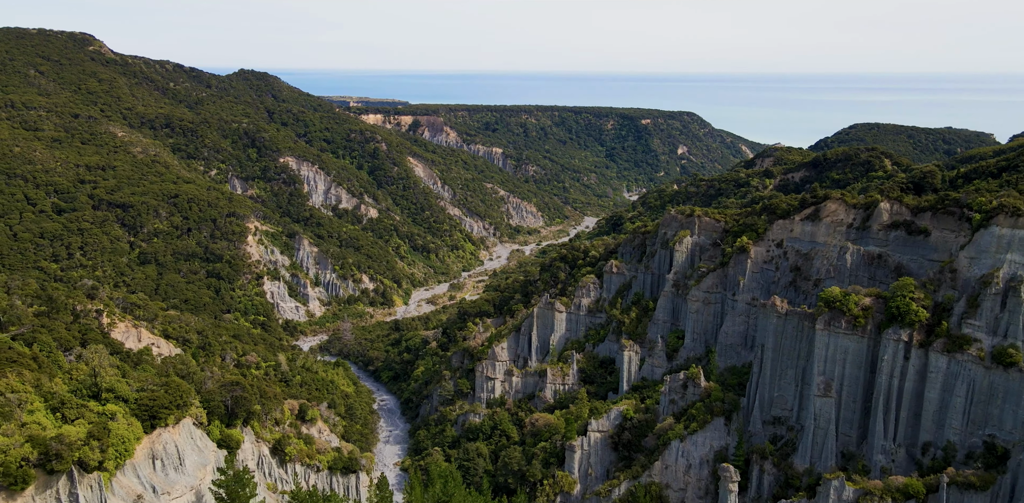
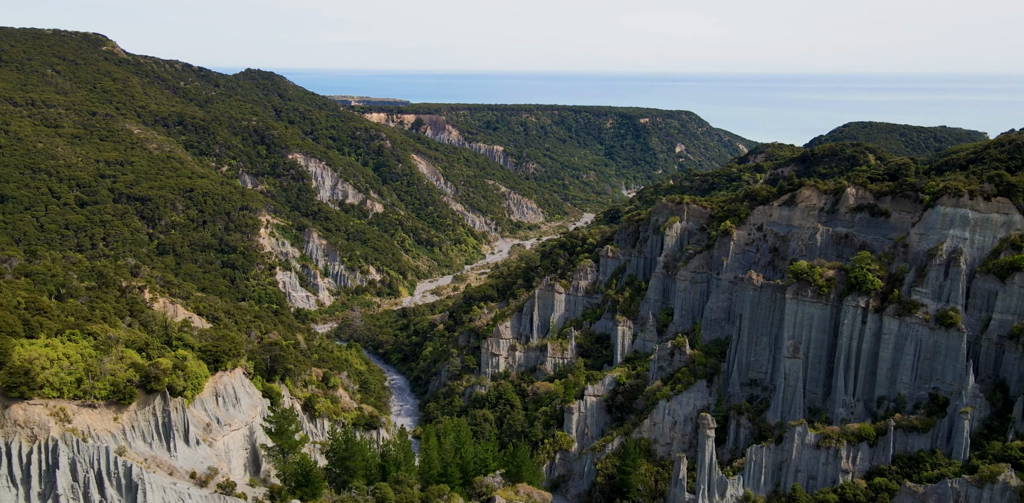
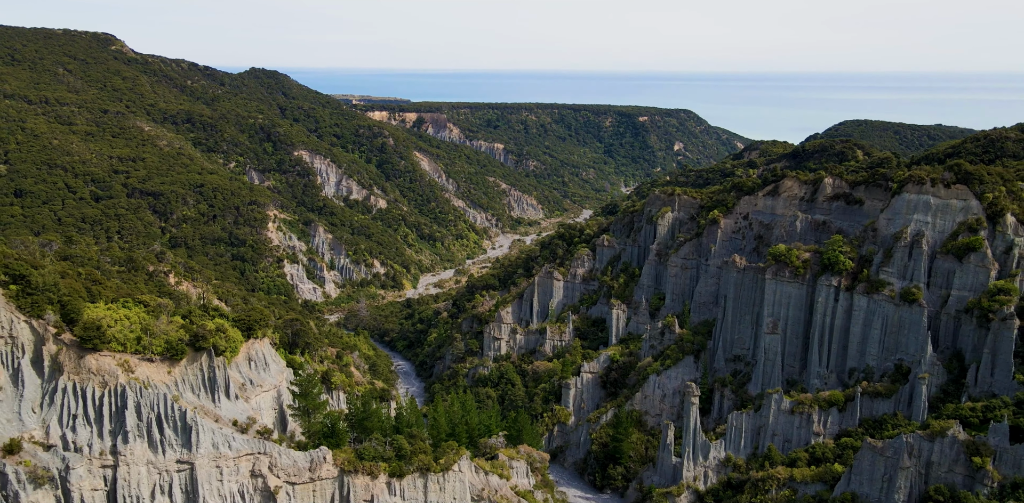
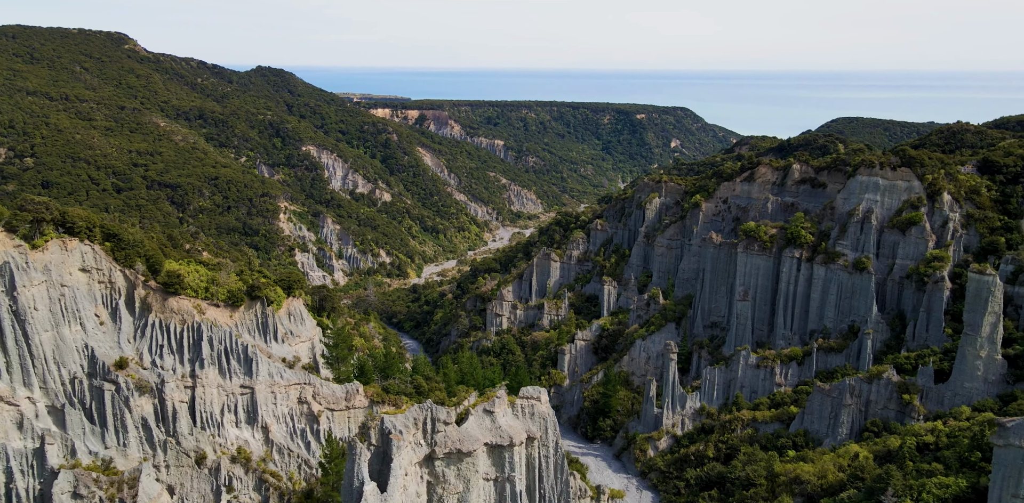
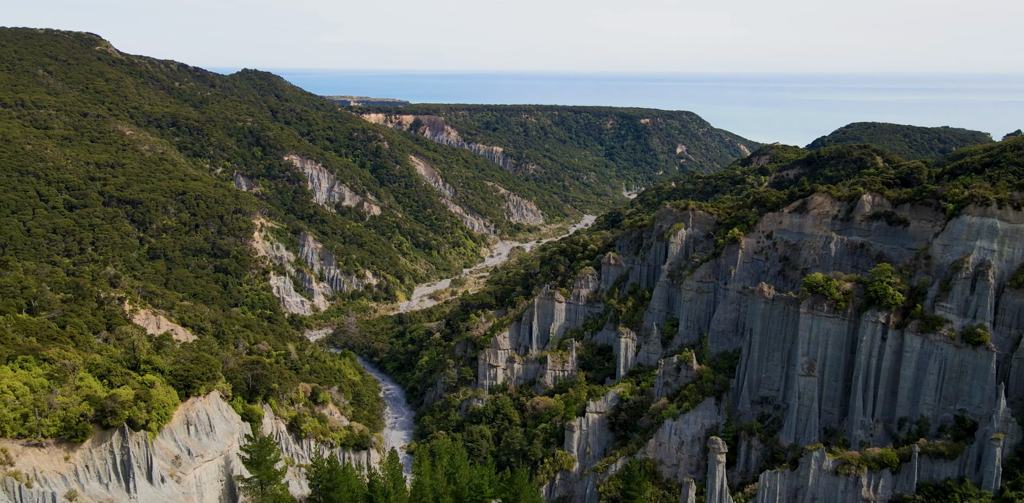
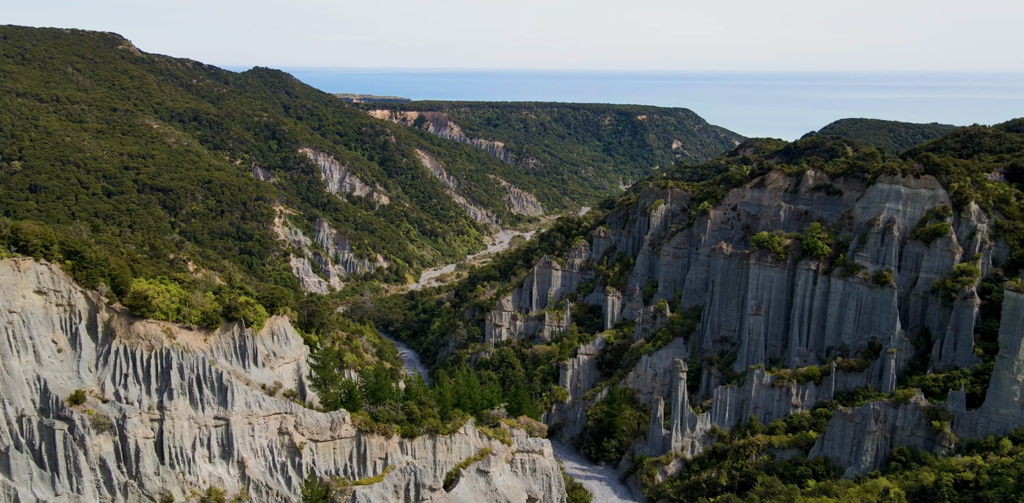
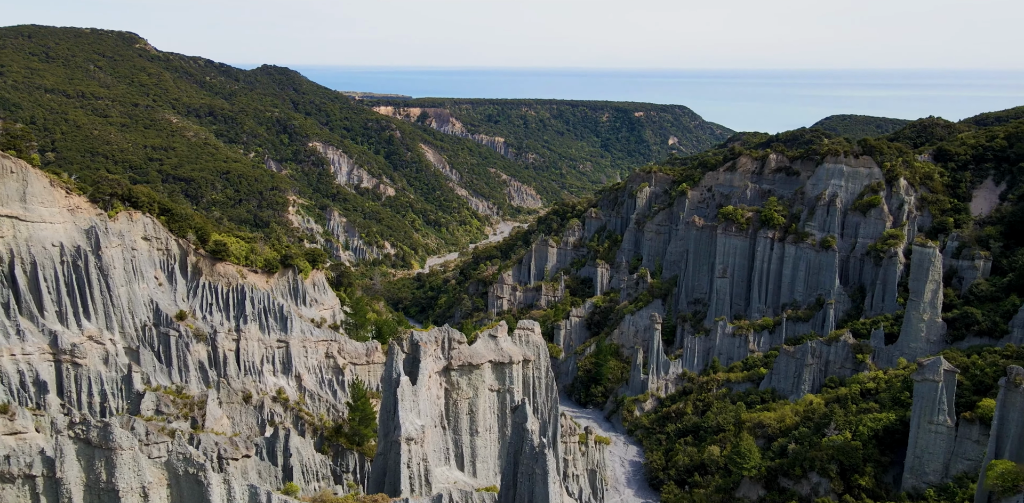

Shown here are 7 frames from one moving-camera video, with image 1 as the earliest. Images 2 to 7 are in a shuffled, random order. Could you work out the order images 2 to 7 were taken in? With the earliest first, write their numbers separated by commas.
5, 2, 3, 6, 4, 7
